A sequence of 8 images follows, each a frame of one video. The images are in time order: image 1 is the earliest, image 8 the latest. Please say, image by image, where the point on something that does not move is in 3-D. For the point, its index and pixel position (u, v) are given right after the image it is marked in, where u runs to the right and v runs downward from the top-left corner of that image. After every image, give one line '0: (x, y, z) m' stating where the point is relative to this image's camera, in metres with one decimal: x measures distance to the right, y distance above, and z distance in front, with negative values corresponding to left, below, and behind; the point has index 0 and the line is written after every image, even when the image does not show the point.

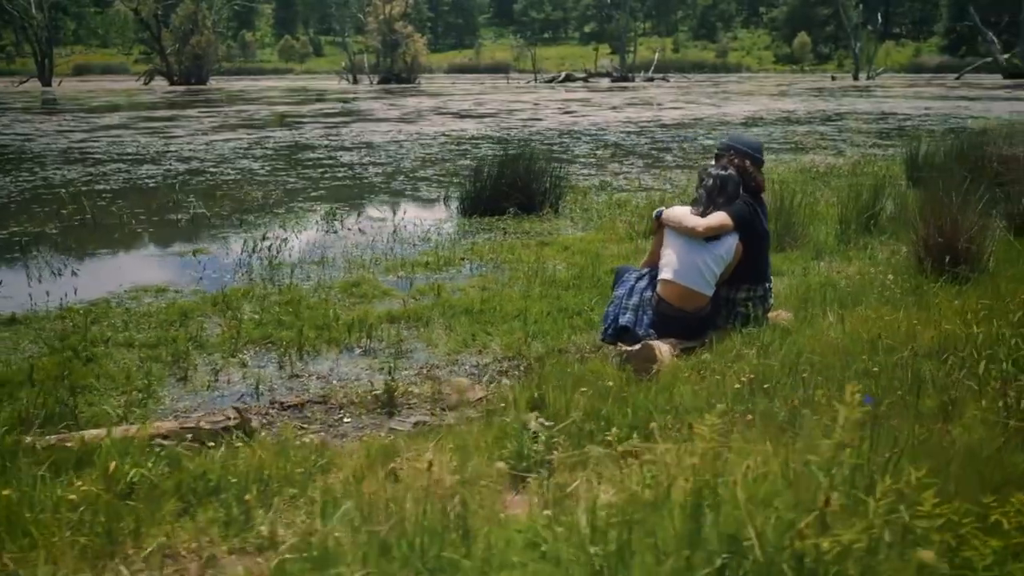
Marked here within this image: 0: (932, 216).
0: (+2.9, +0.5, +6.8) m
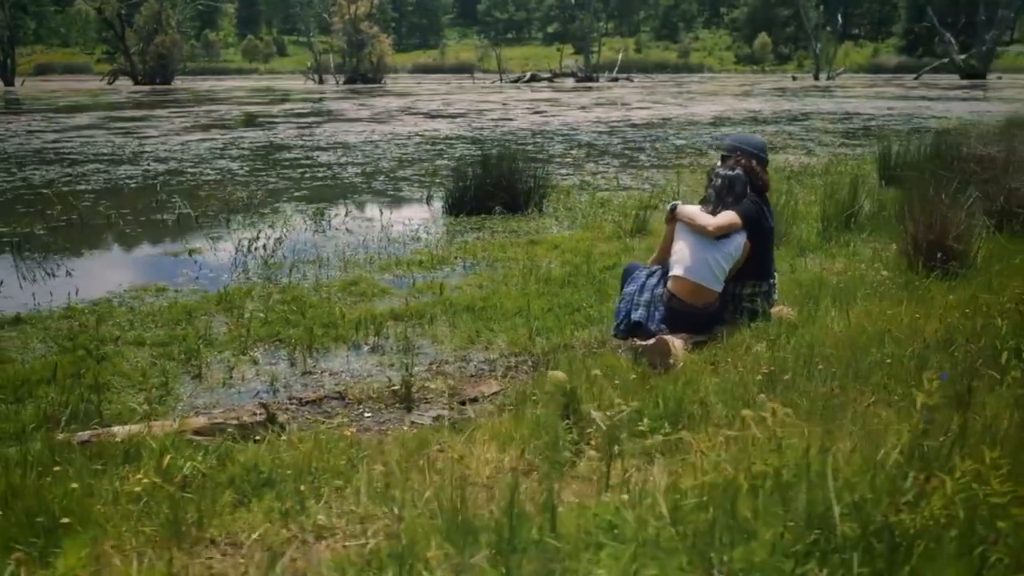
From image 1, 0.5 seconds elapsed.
0: (+2.9, +0.5, +7.0) m
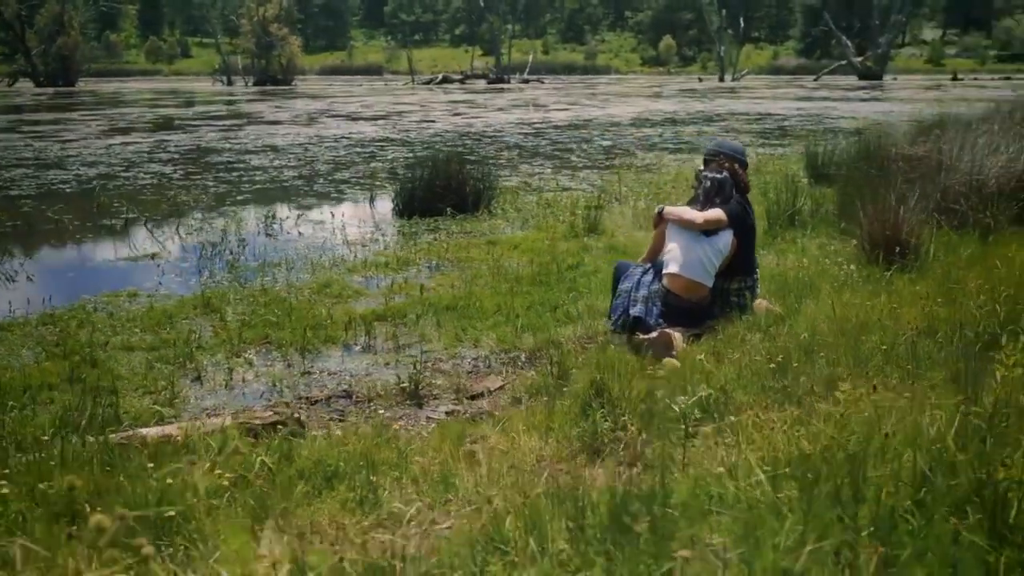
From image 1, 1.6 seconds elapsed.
0: (+2.7, +0.6, +7.5) m
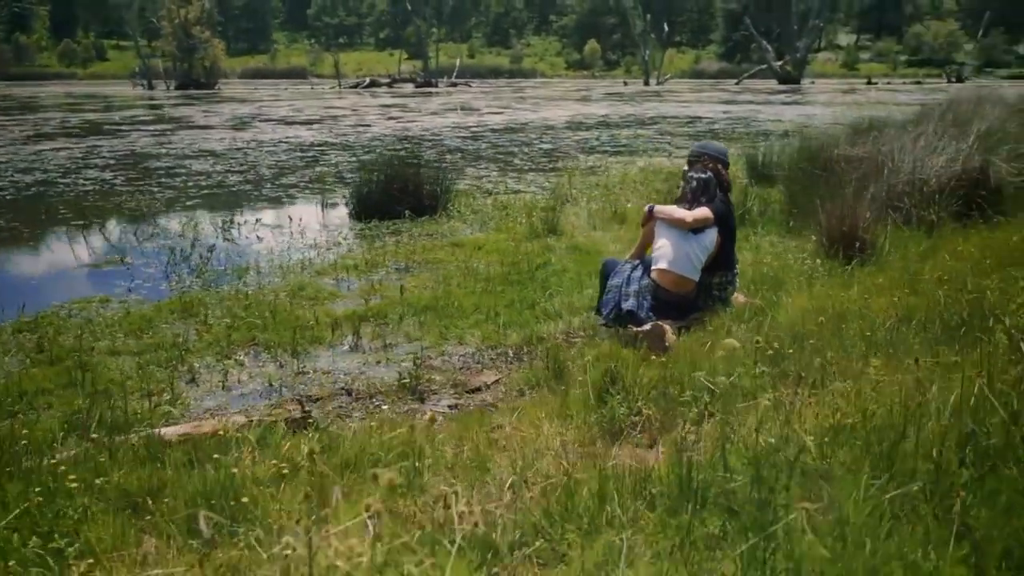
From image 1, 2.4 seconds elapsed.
0: (+2.5, +0.6, +7.9) m
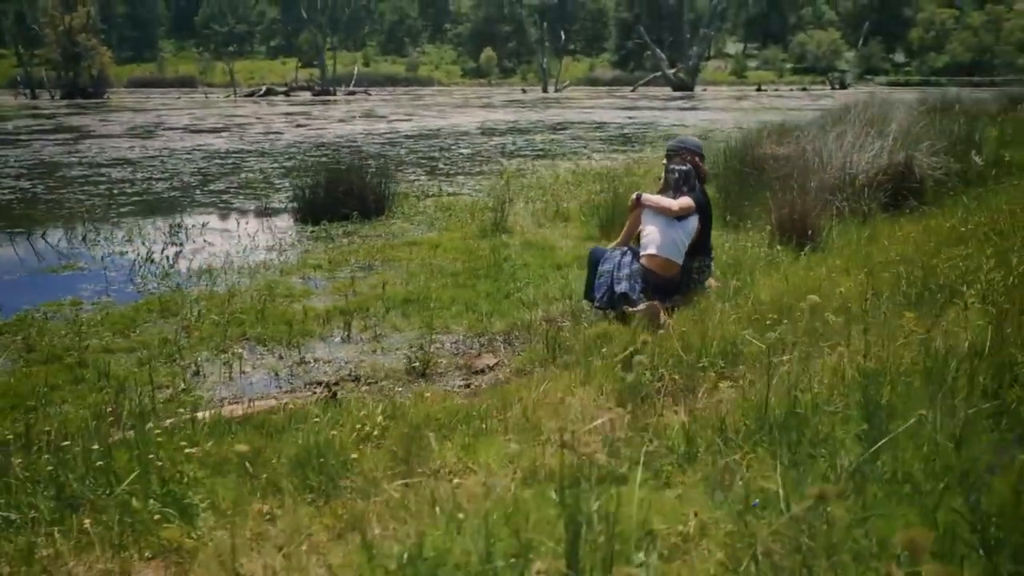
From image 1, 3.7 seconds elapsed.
0: (+2.3, +0.7, +8.5) m
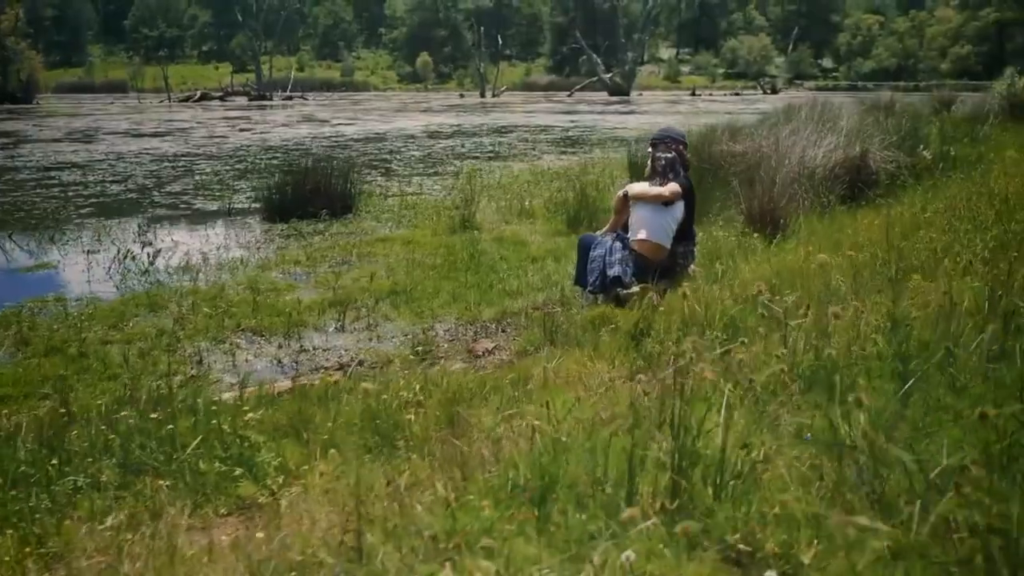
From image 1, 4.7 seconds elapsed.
0: (+2.1, +0.8, +8.9) m
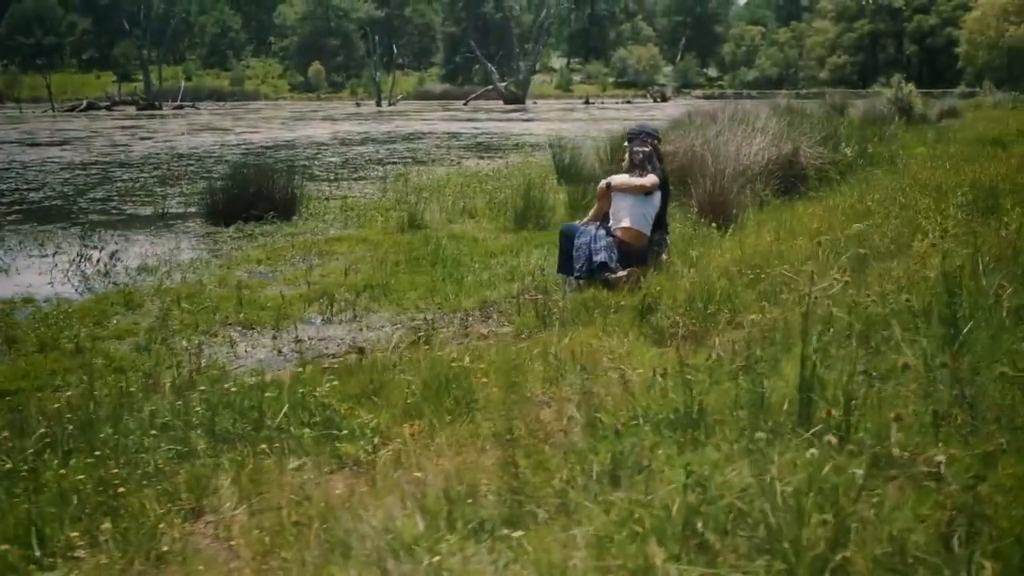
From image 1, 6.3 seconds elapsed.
0: (+1.8, +0.9, +9.4) m
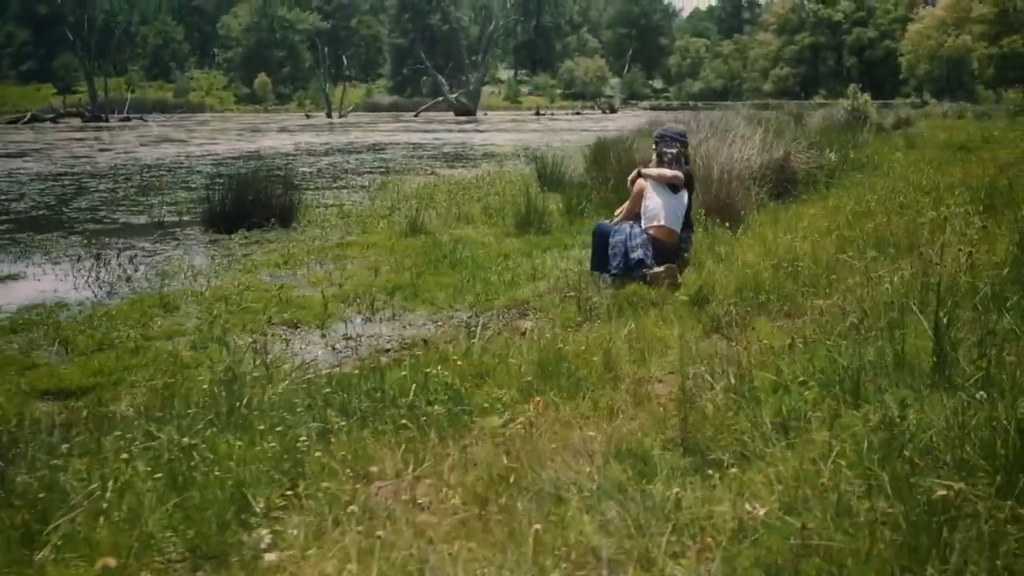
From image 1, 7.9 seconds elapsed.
0: (+2.0, +1.0, +9.8) m
